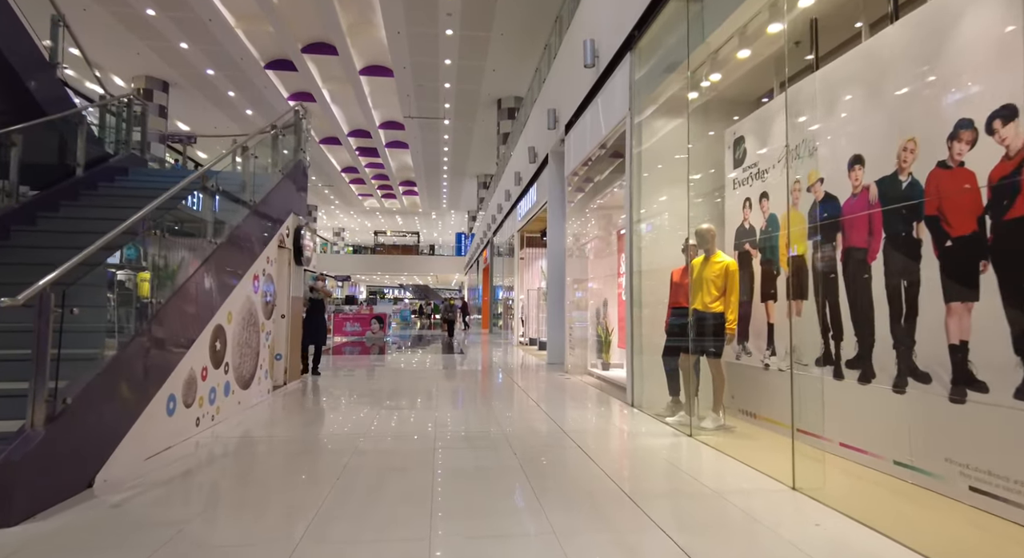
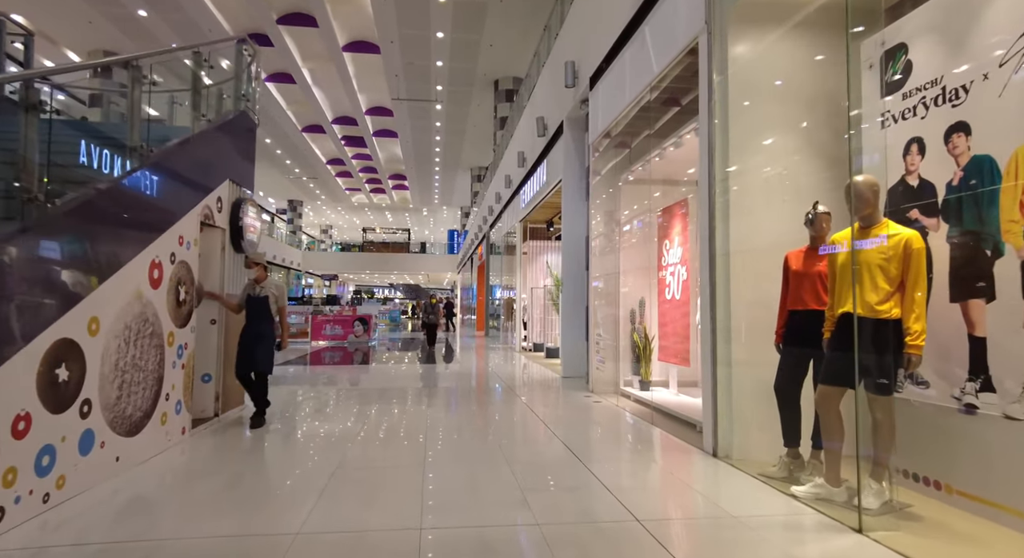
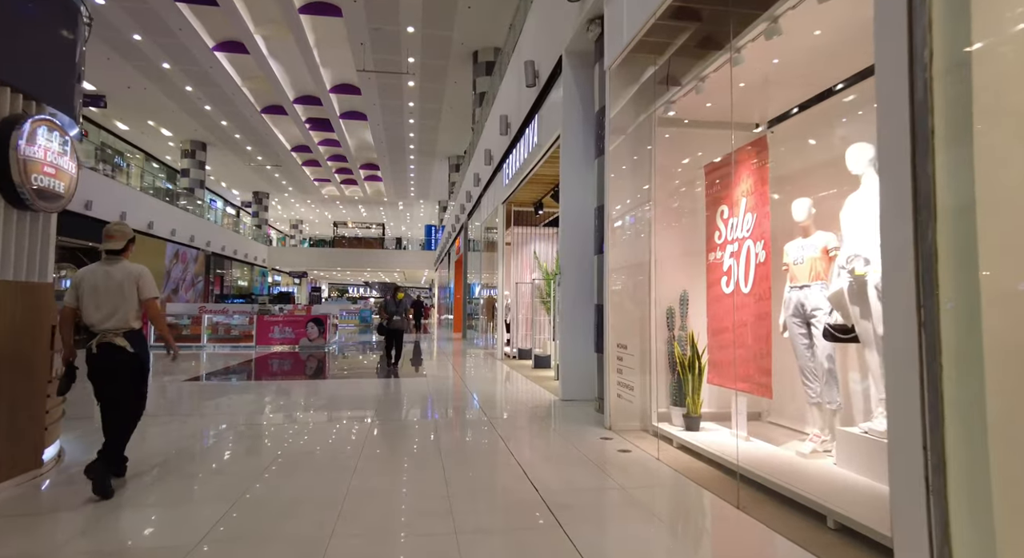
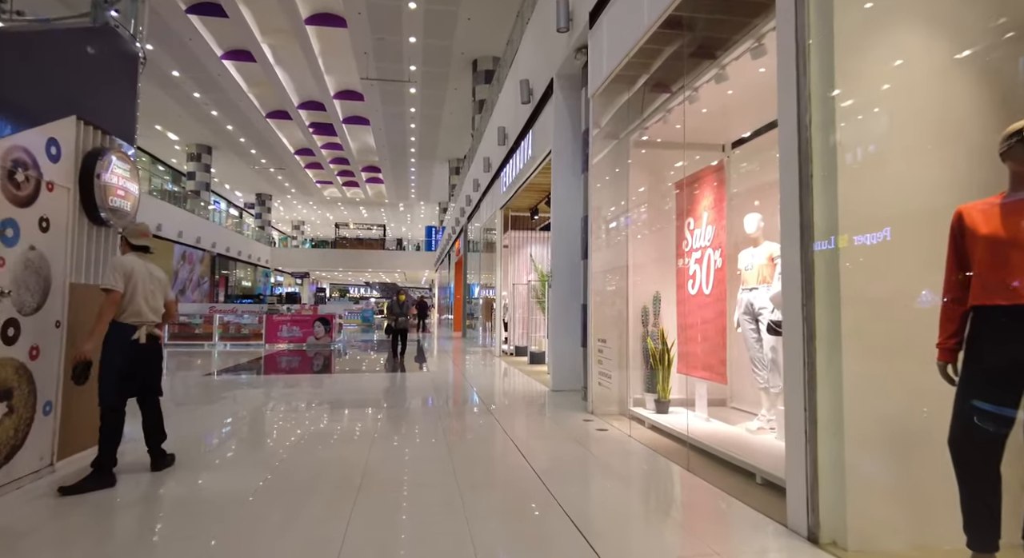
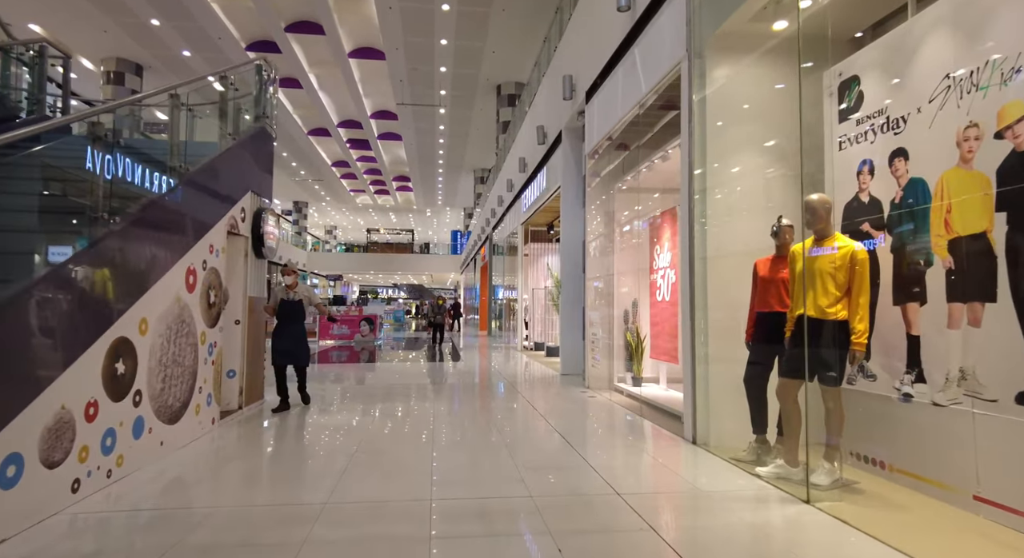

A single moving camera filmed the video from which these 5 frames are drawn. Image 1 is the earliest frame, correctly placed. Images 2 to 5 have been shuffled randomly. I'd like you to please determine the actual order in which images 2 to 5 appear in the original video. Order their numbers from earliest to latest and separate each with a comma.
5, 2, 4, 3
